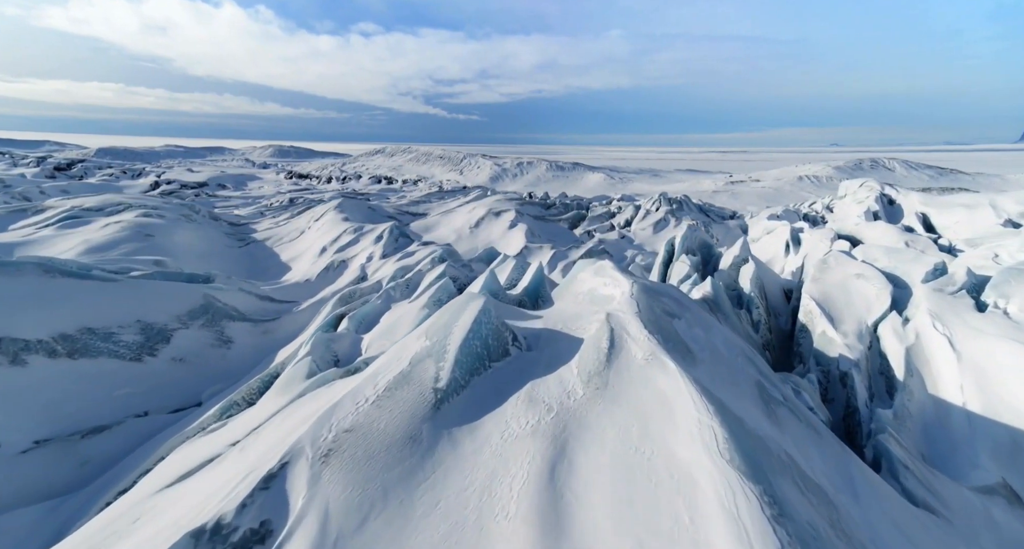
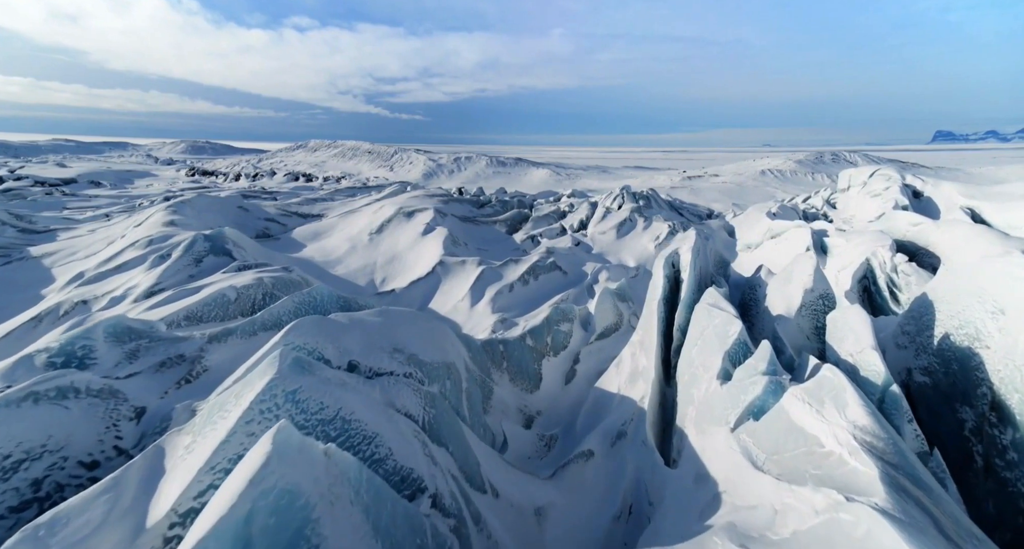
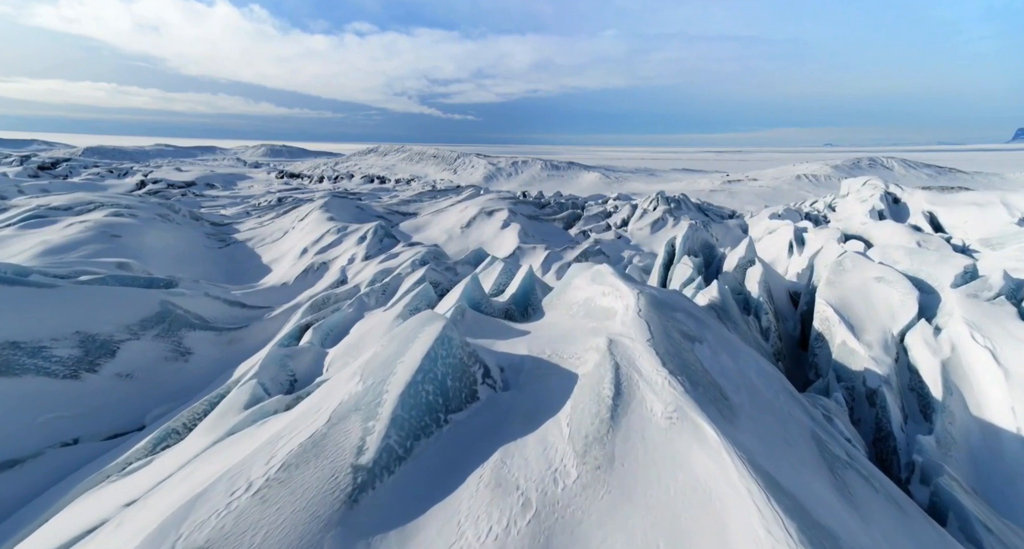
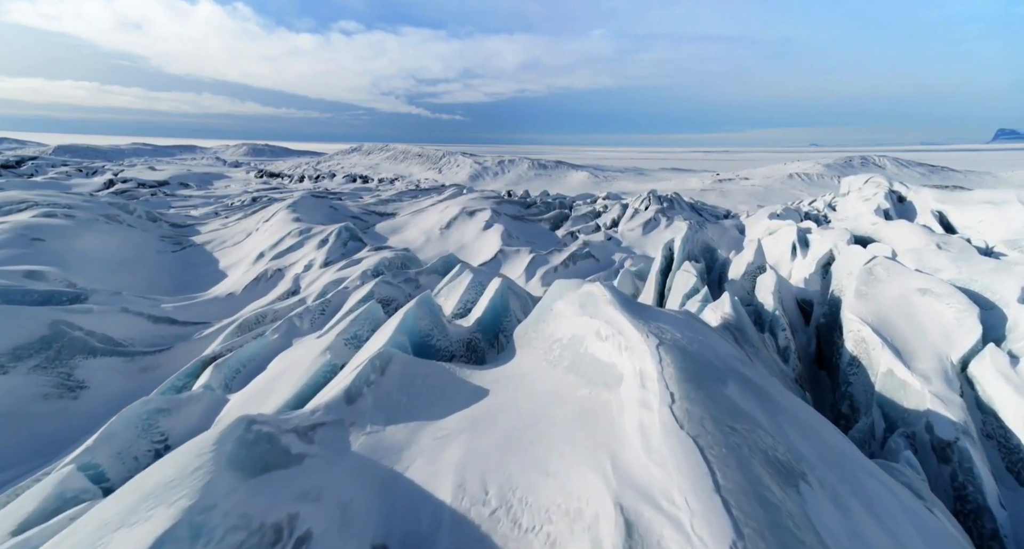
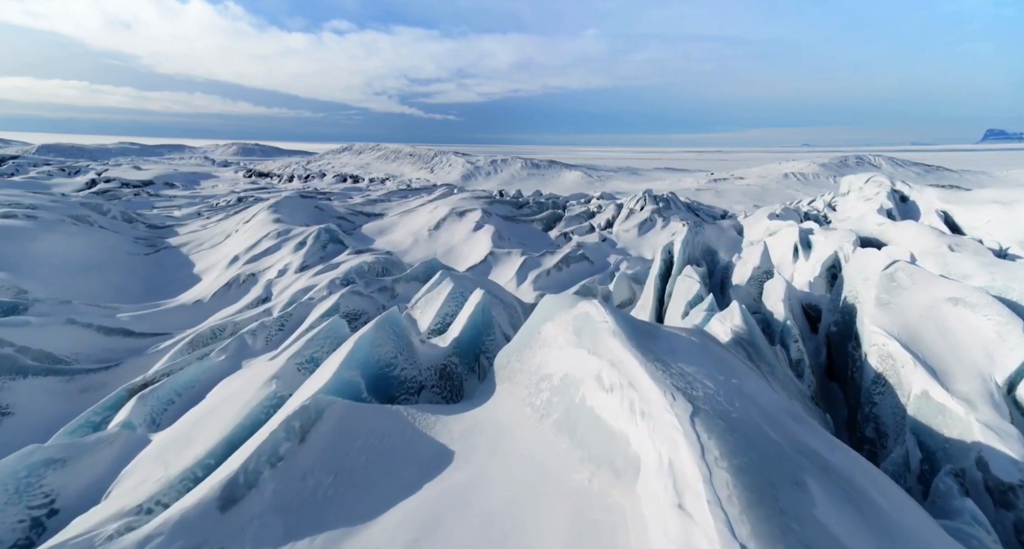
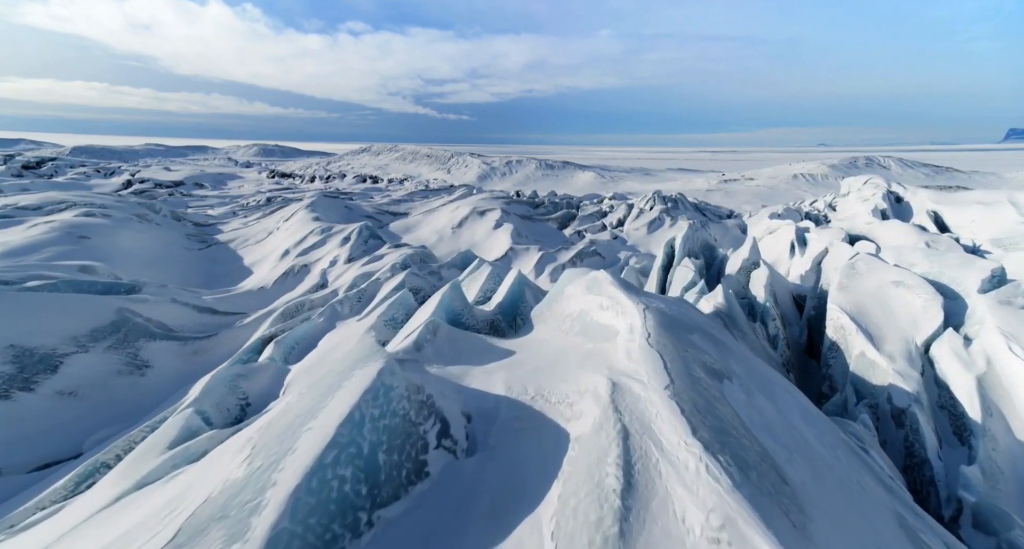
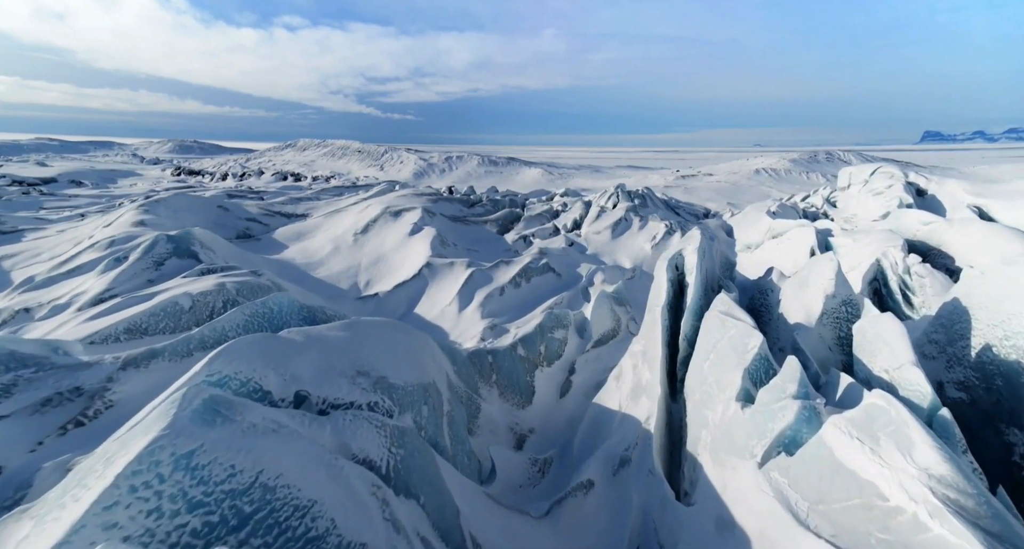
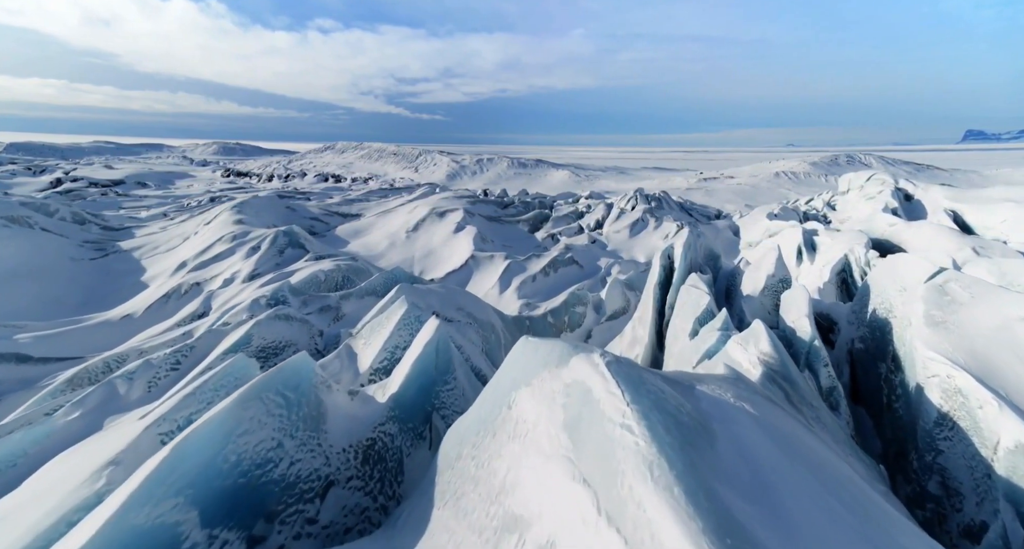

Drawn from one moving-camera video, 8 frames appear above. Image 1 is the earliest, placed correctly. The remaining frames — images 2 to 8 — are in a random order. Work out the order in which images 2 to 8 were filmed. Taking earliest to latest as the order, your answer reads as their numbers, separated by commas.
3, 6, 4, 5, 8, 2, 7
